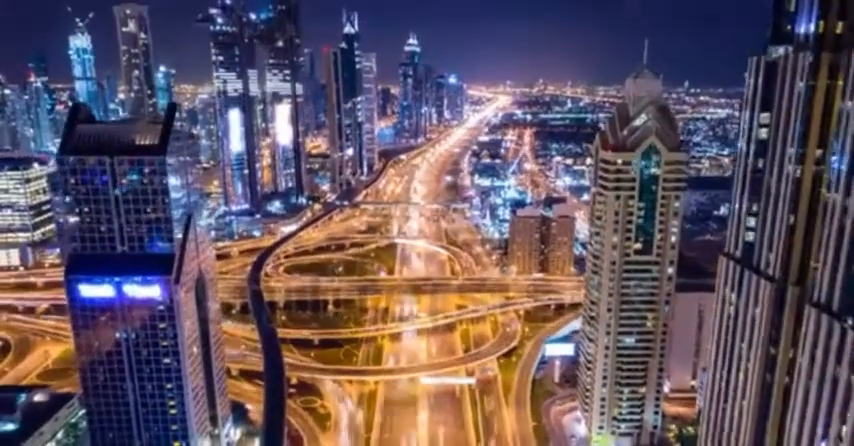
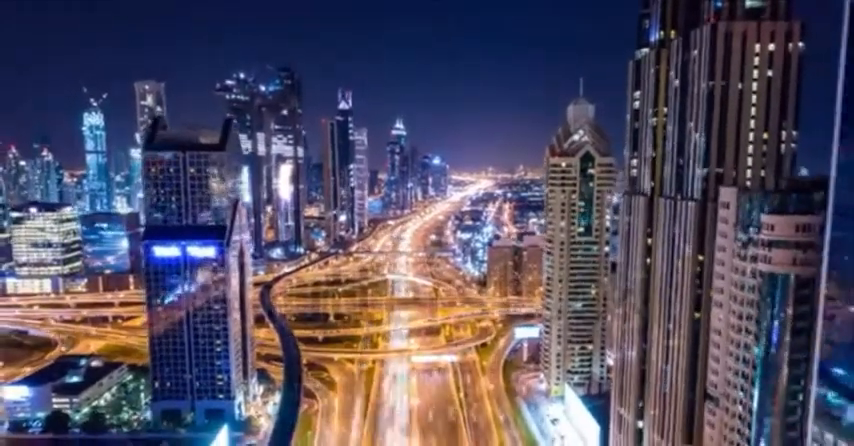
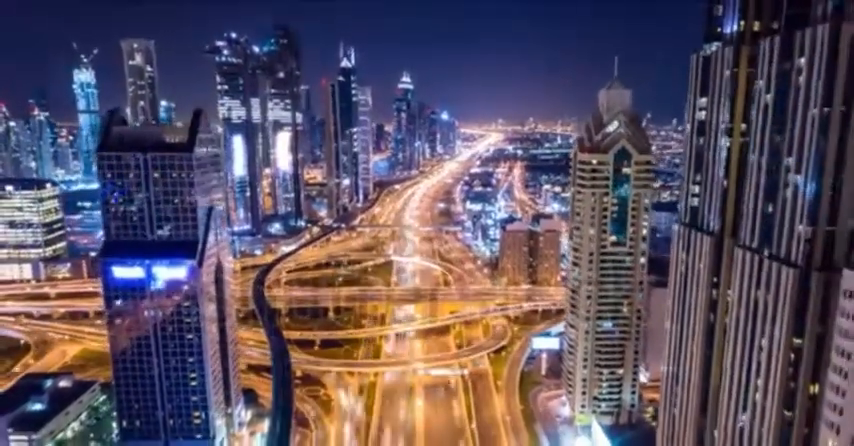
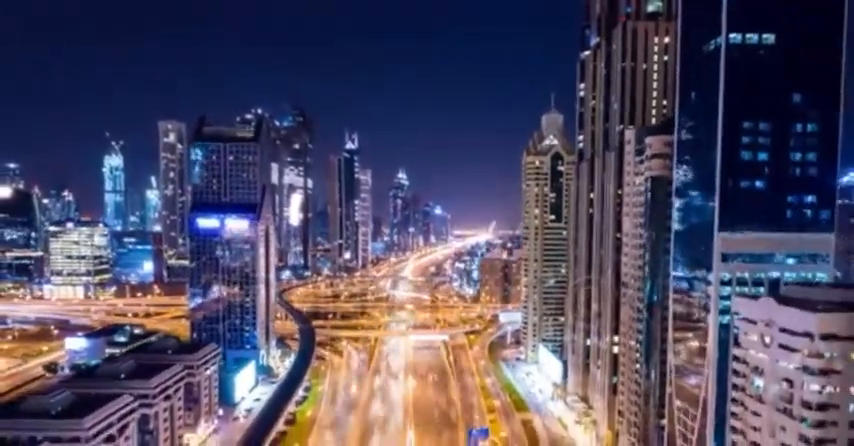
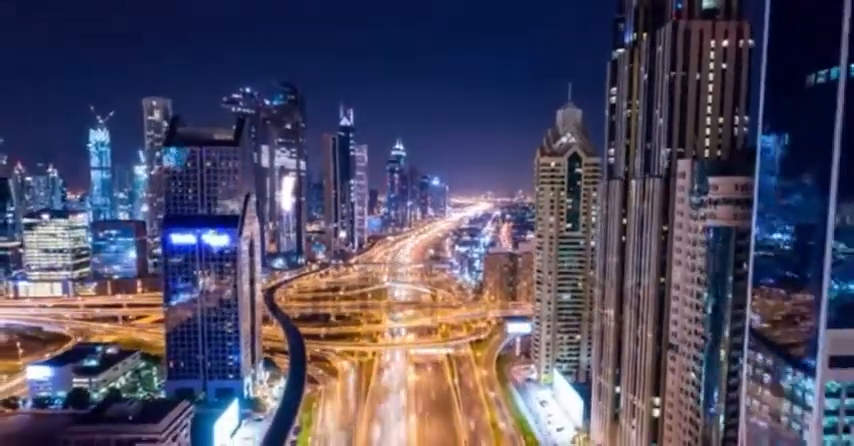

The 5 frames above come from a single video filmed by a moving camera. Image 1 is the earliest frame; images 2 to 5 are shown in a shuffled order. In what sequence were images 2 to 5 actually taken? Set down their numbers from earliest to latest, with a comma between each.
3, 2, 5, 4
